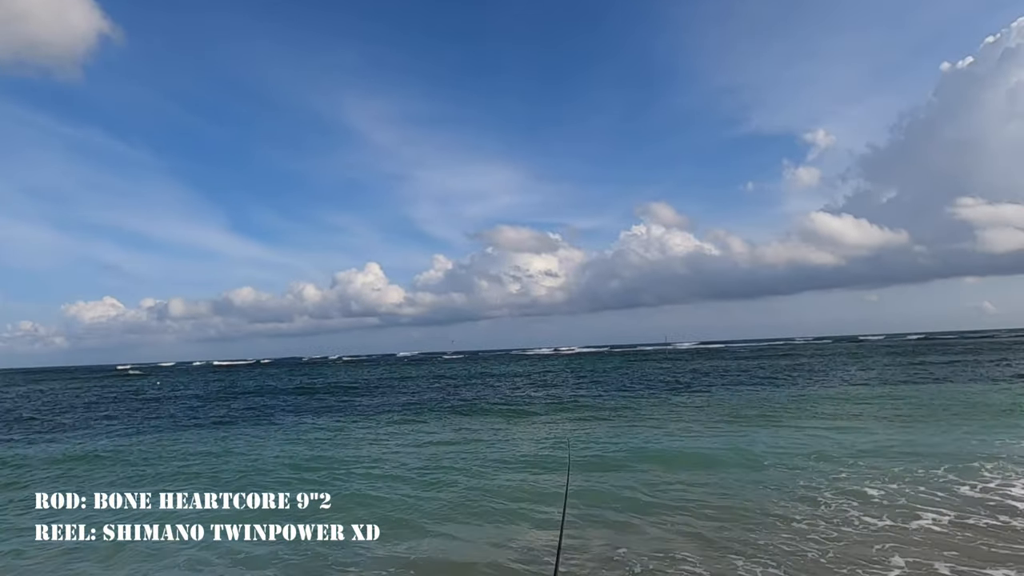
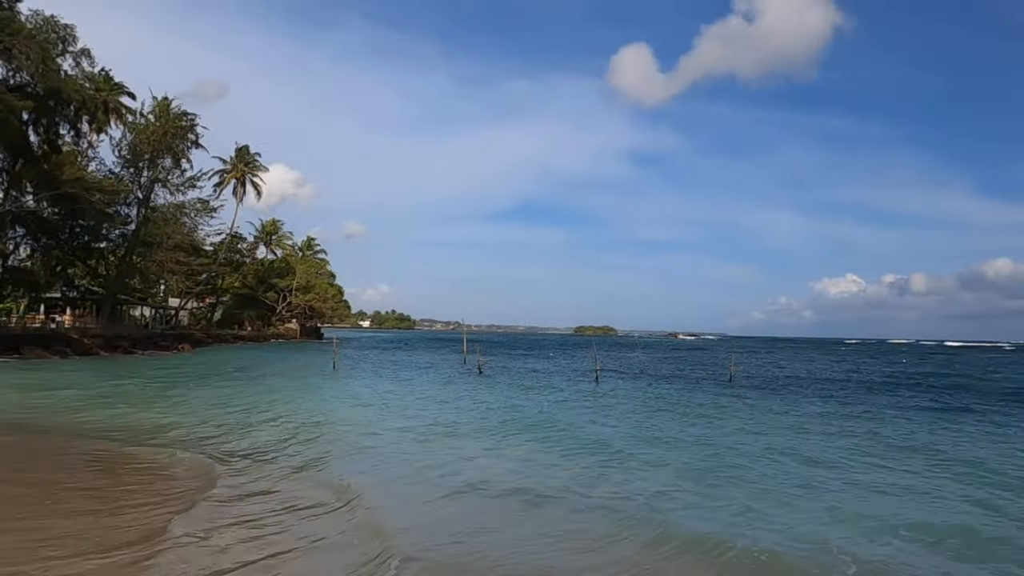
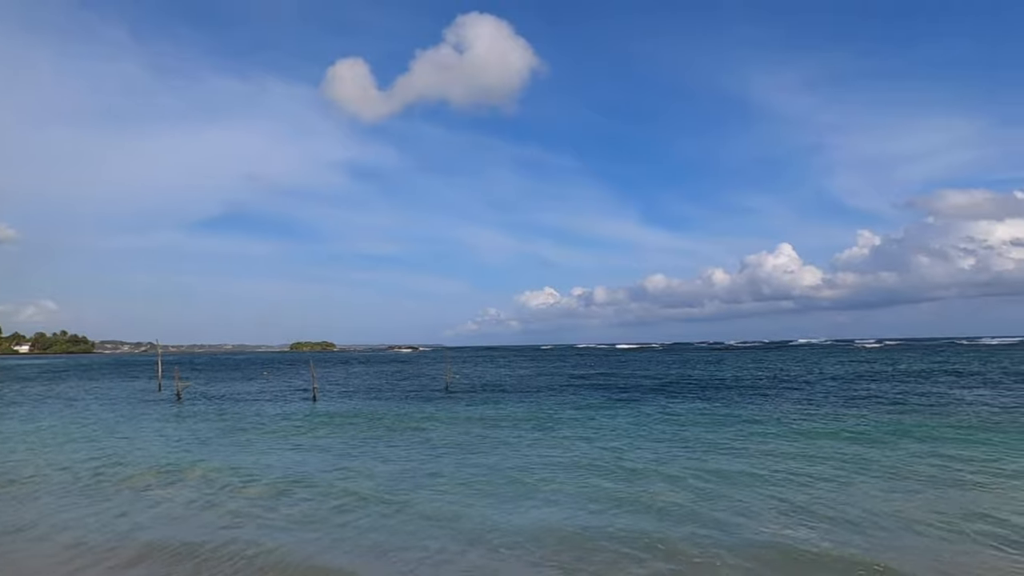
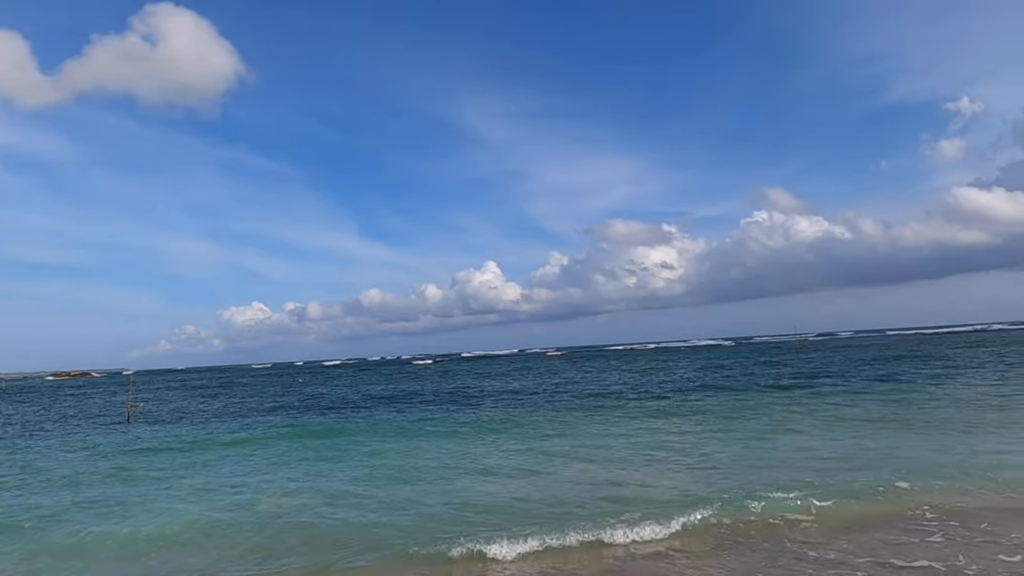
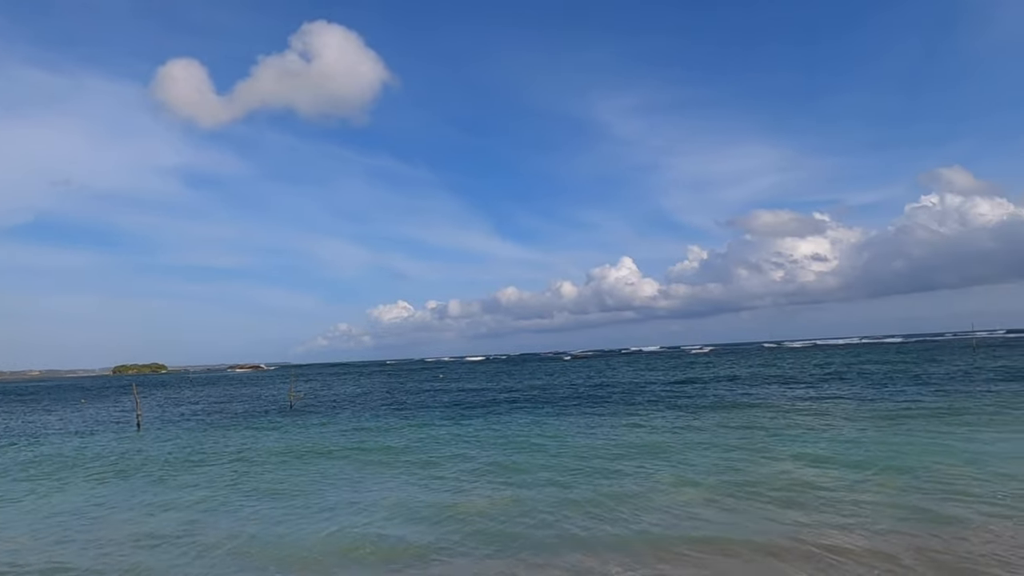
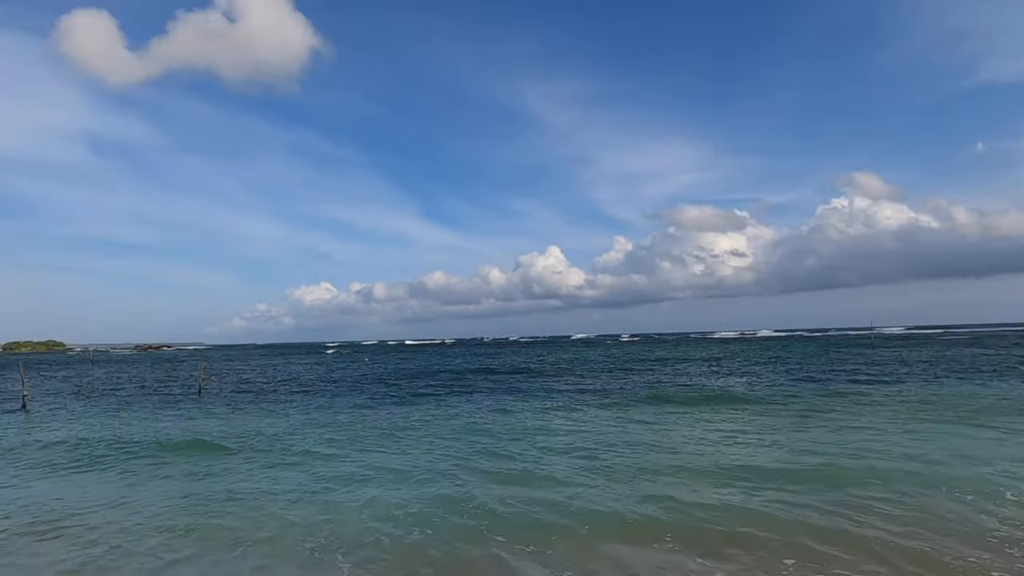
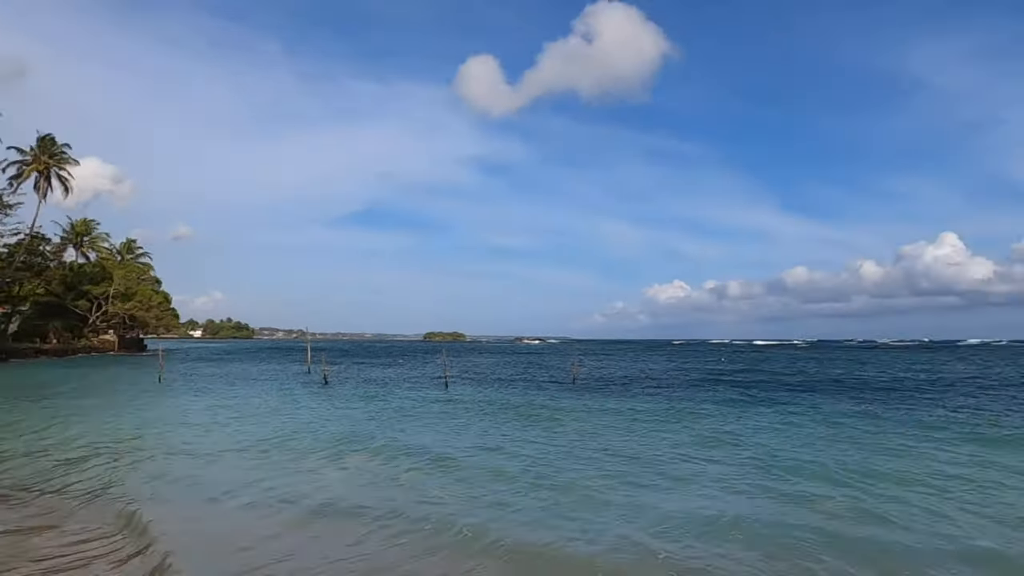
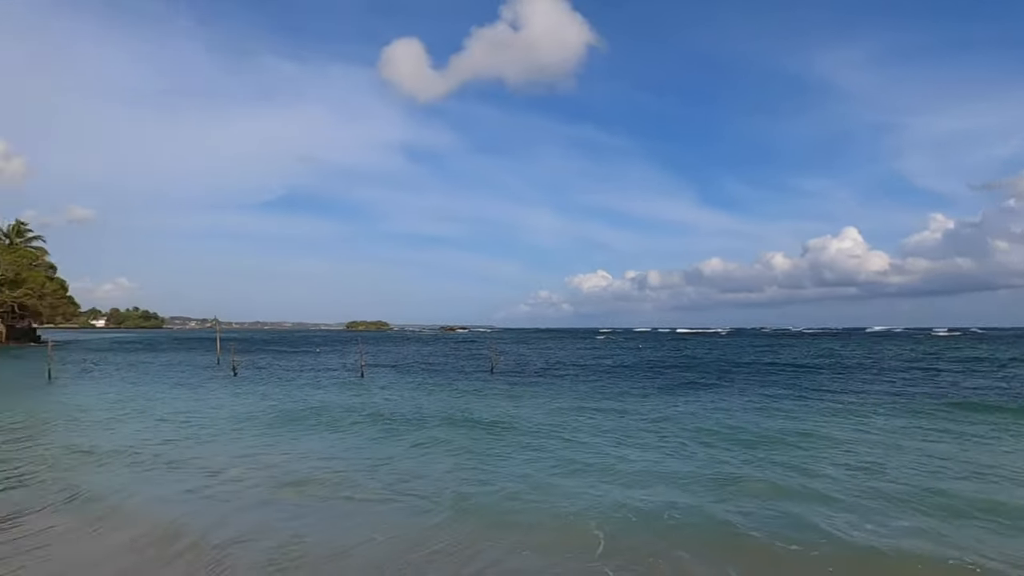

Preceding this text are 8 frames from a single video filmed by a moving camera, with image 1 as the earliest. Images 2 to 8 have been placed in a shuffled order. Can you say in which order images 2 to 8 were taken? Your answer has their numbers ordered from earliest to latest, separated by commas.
6, 8, 2, 7, 3, 5, 4
